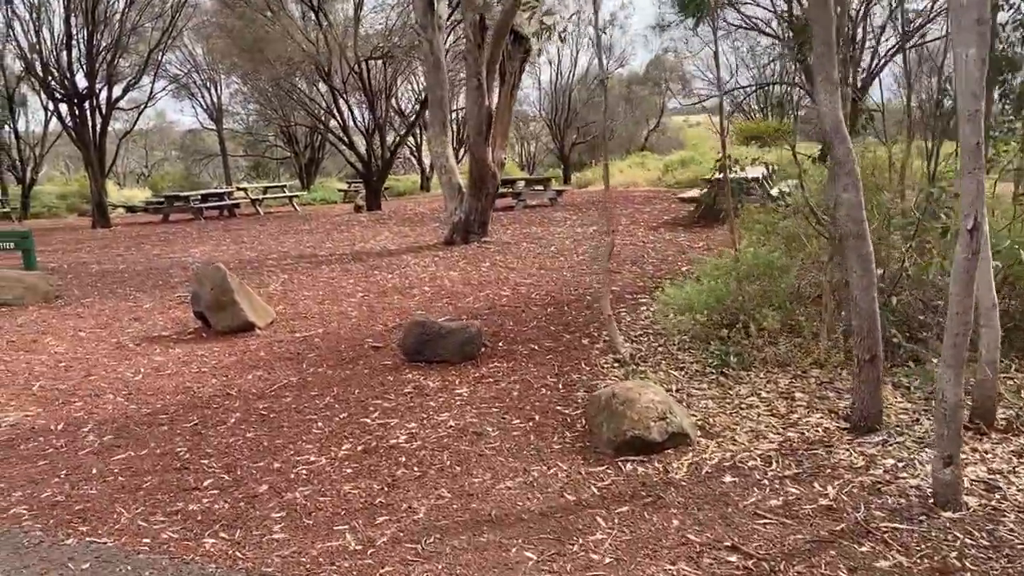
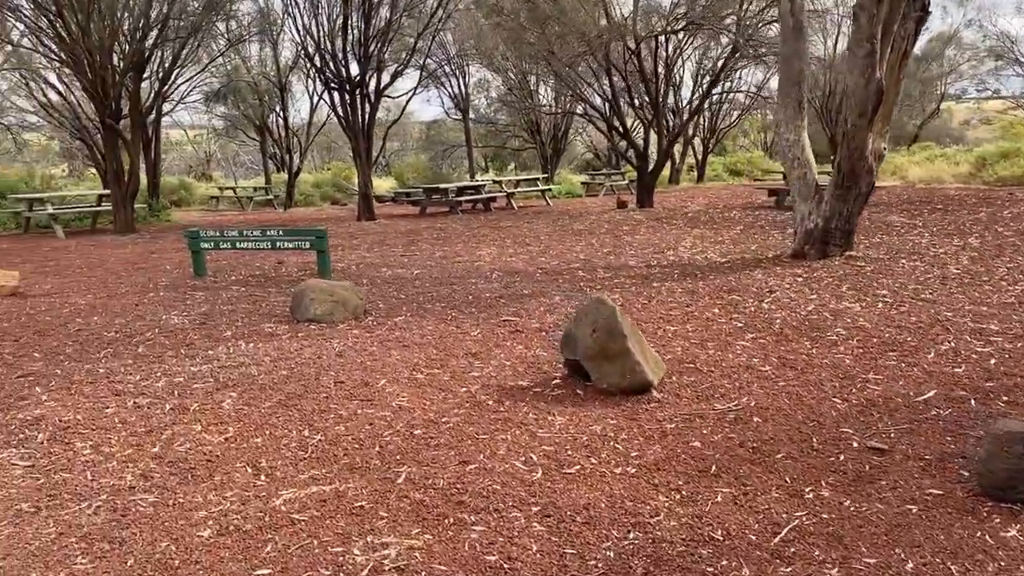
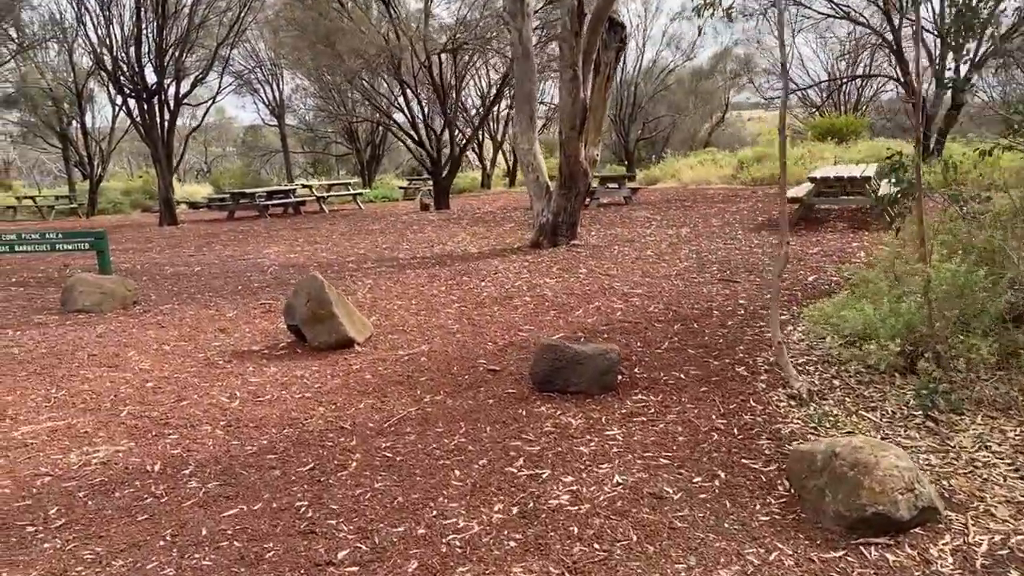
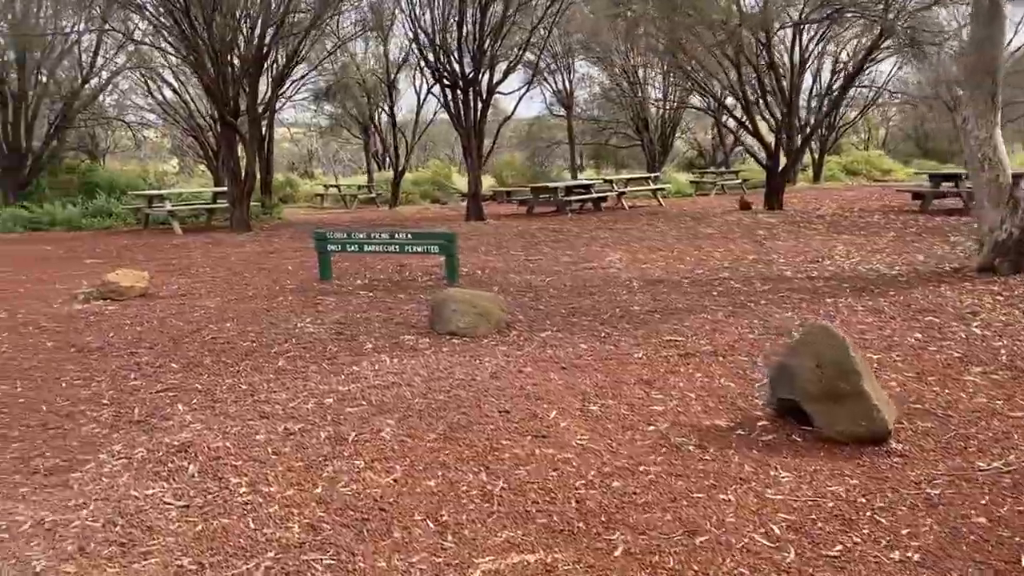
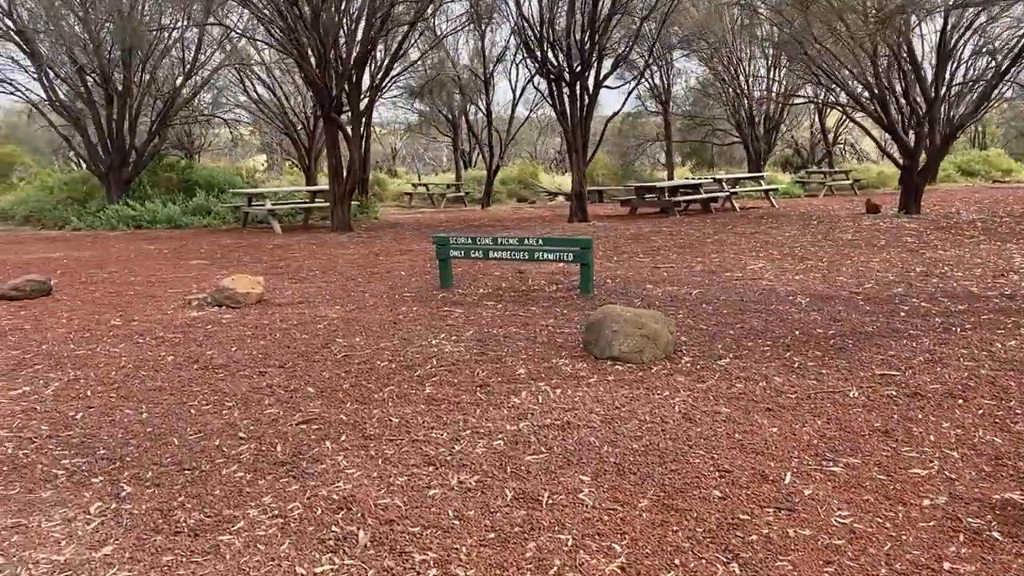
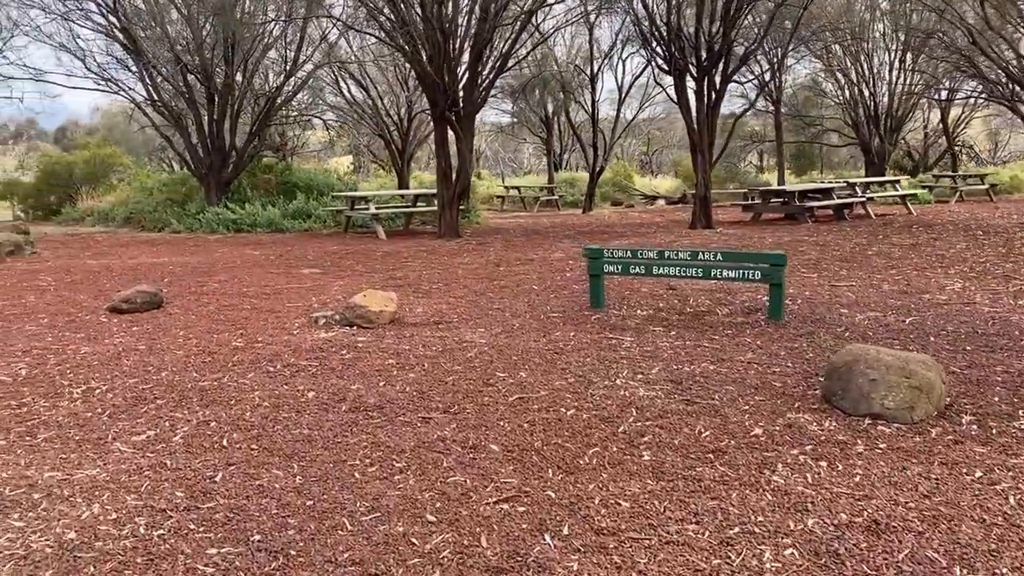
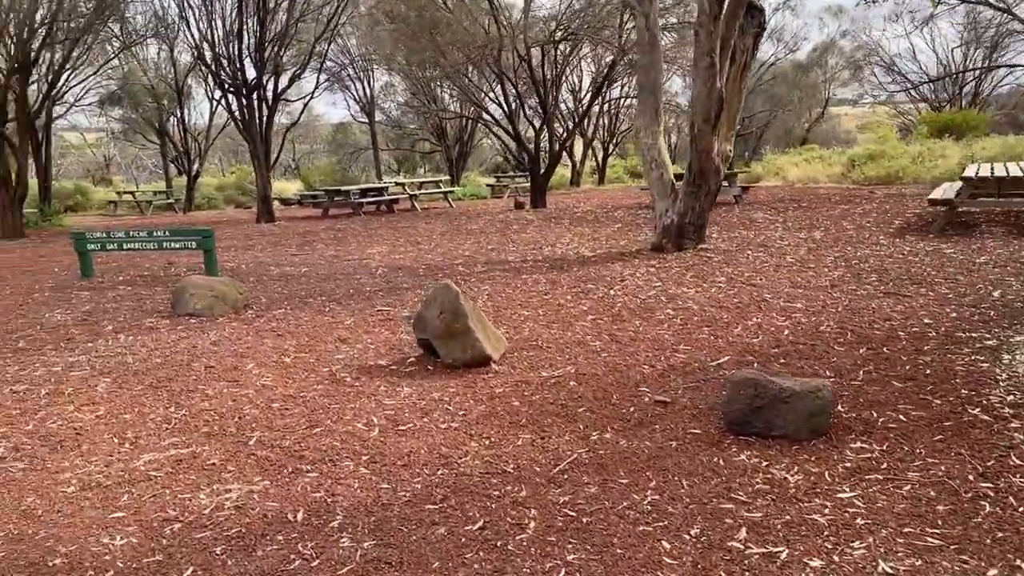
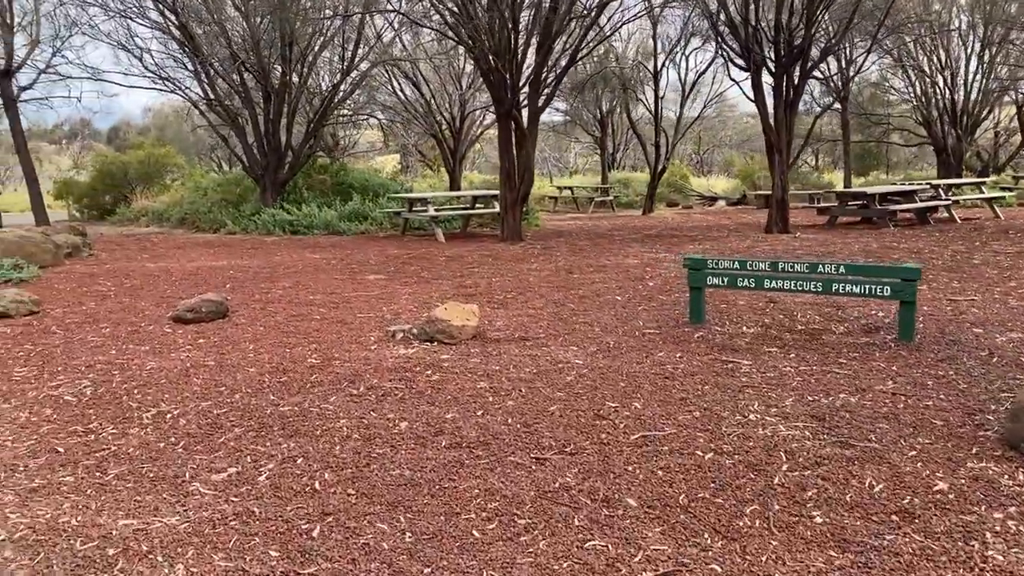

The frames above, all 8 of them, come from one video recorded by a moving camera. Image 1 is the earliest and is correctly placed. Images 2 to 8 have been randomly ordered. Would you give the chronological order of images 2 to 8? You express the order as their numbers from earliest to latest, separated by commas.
3, 7, 2, 4, 5, 6, 8
